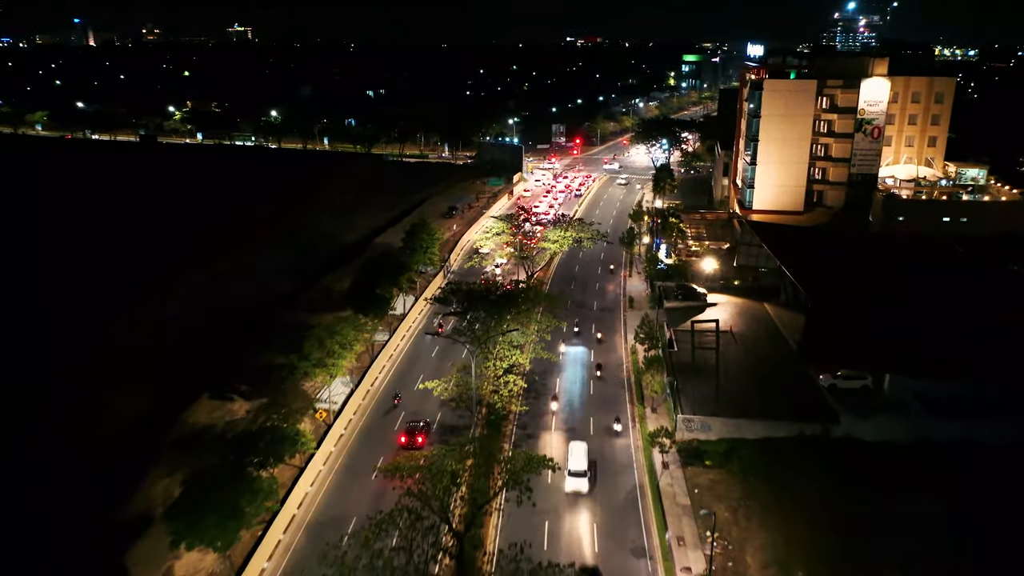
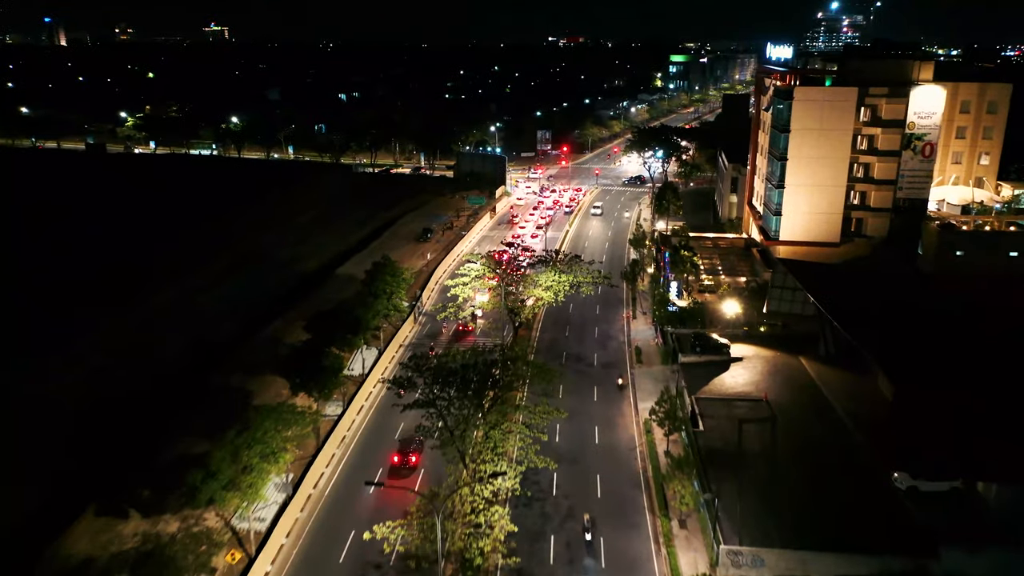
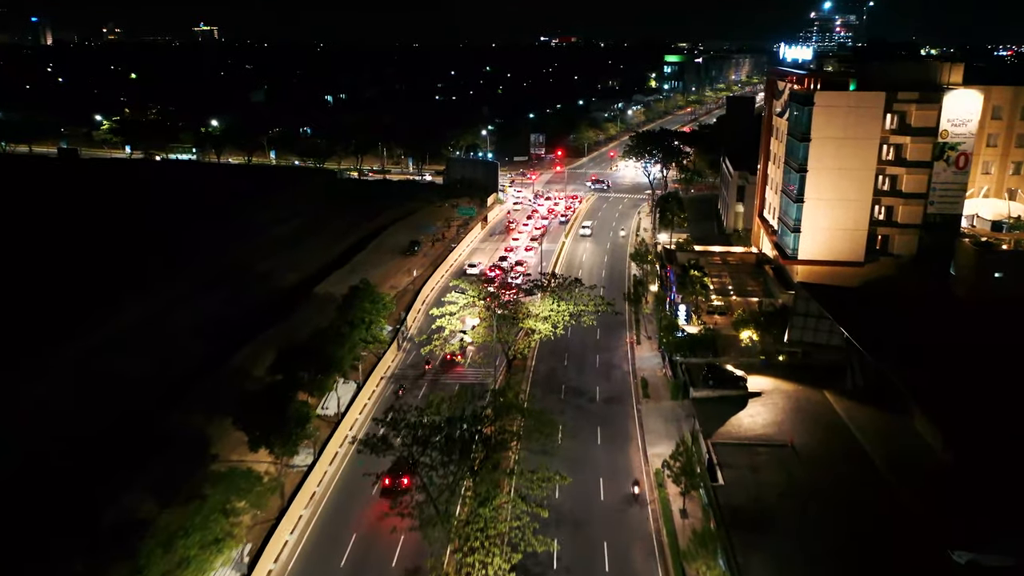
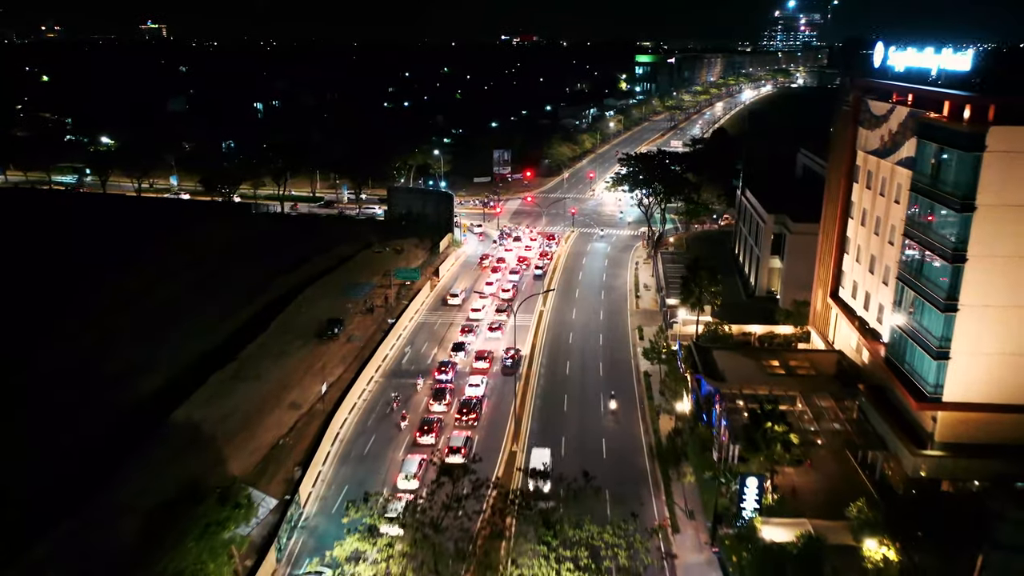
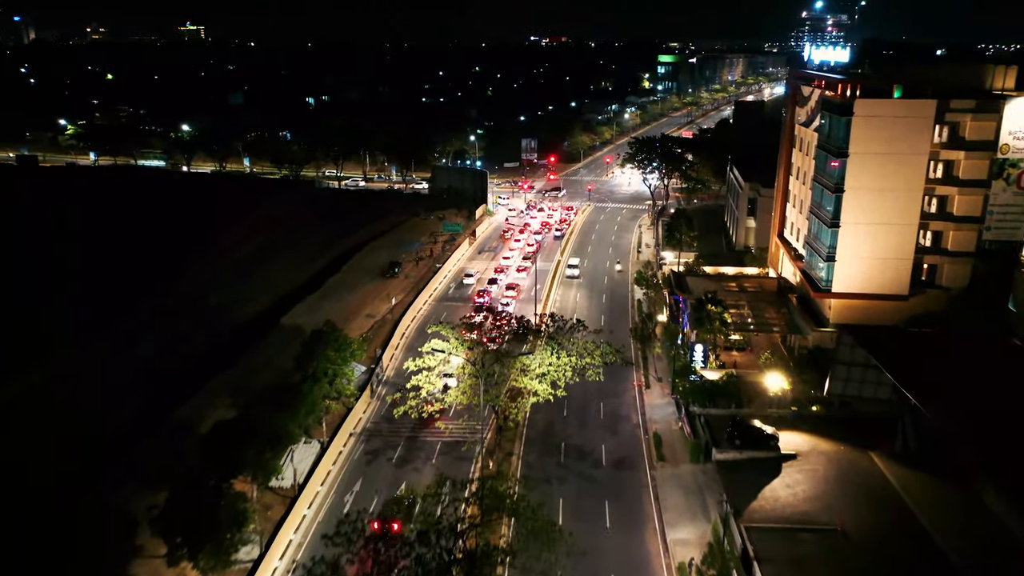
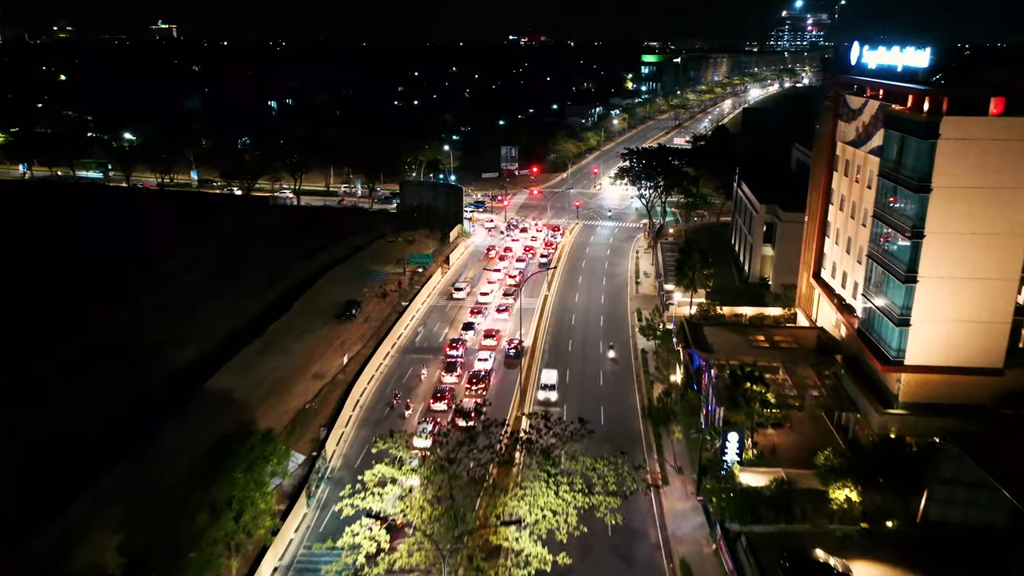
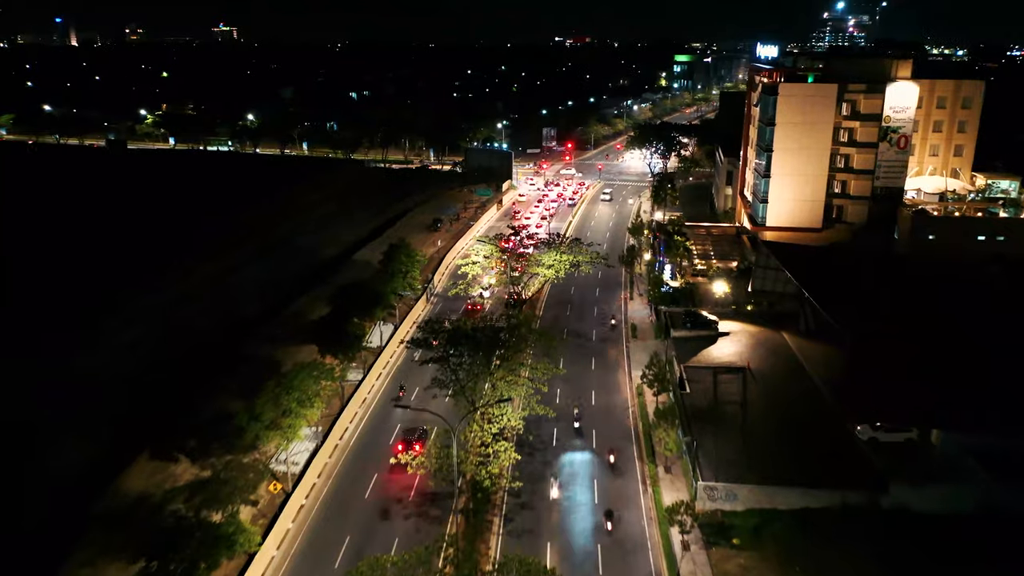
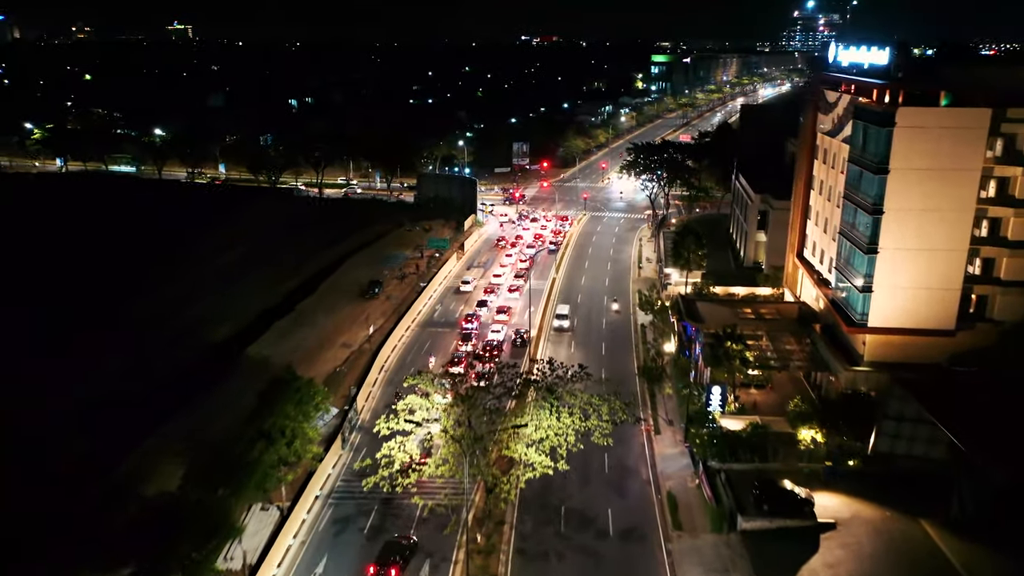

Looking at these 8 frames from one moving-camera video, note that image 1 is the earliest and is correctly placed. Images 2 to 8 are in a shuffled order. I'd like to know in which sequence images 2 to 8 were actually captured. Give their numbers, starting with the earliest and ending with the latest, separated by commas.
7, 2, 3, 5, 8, 6, 4
